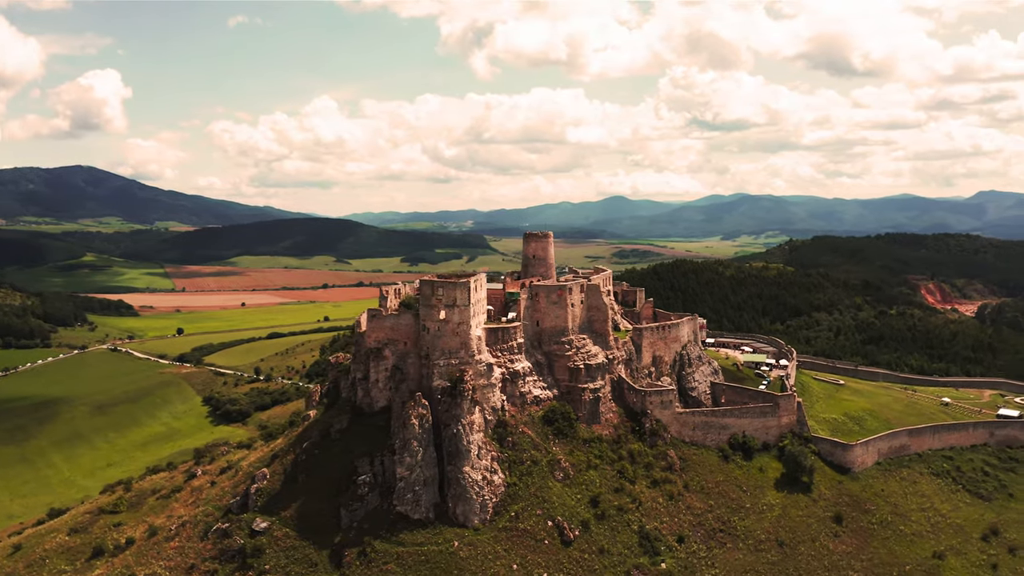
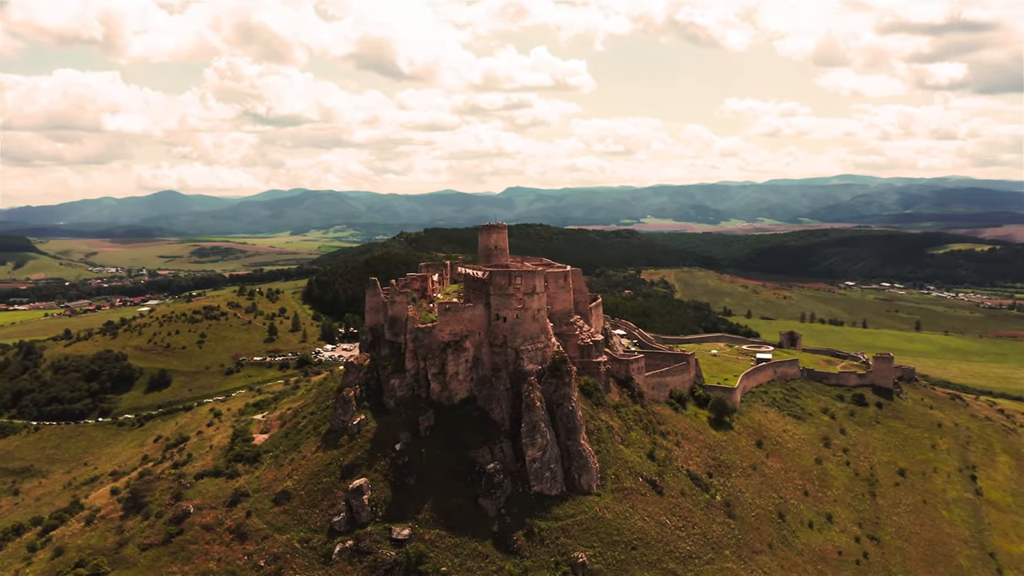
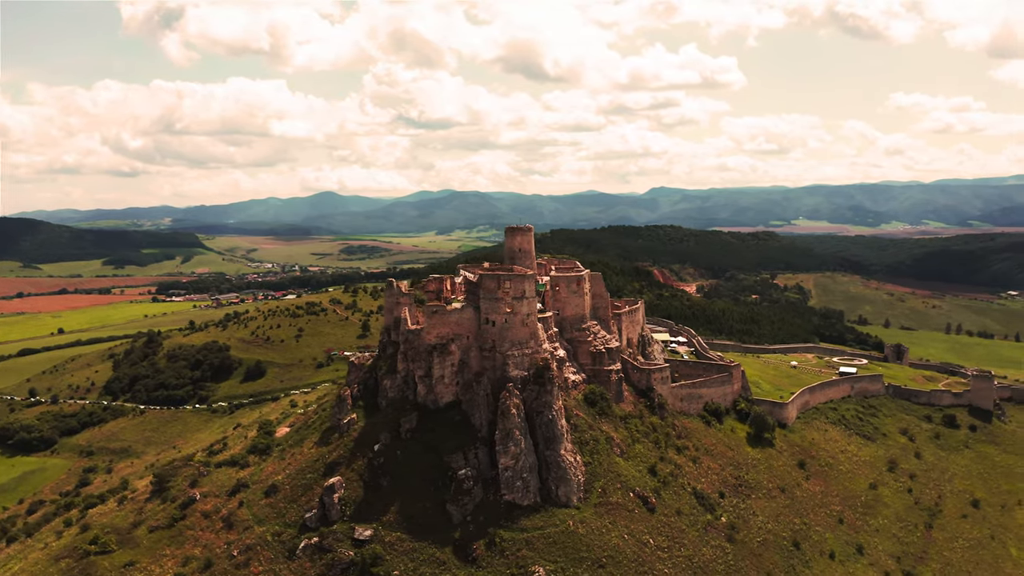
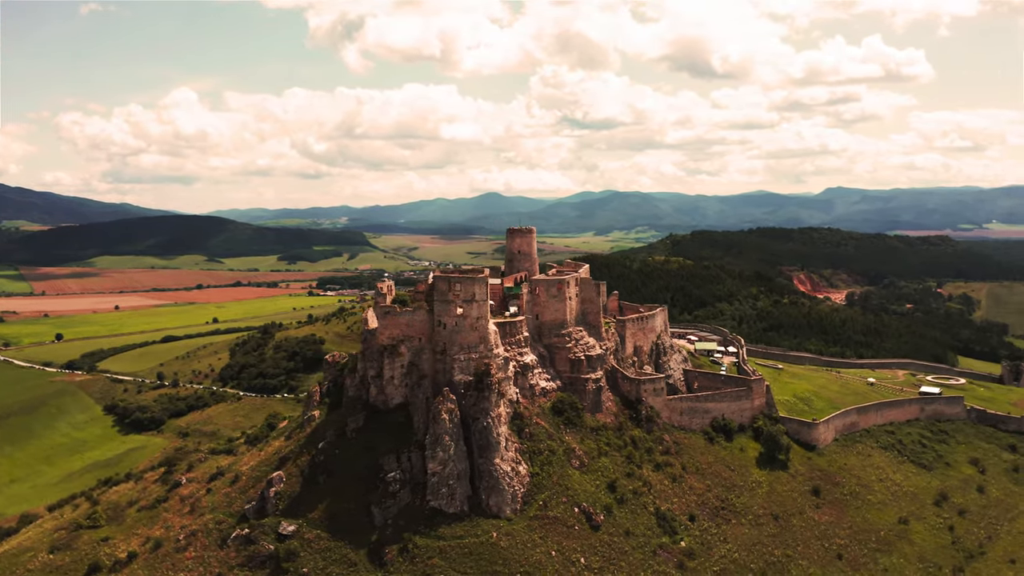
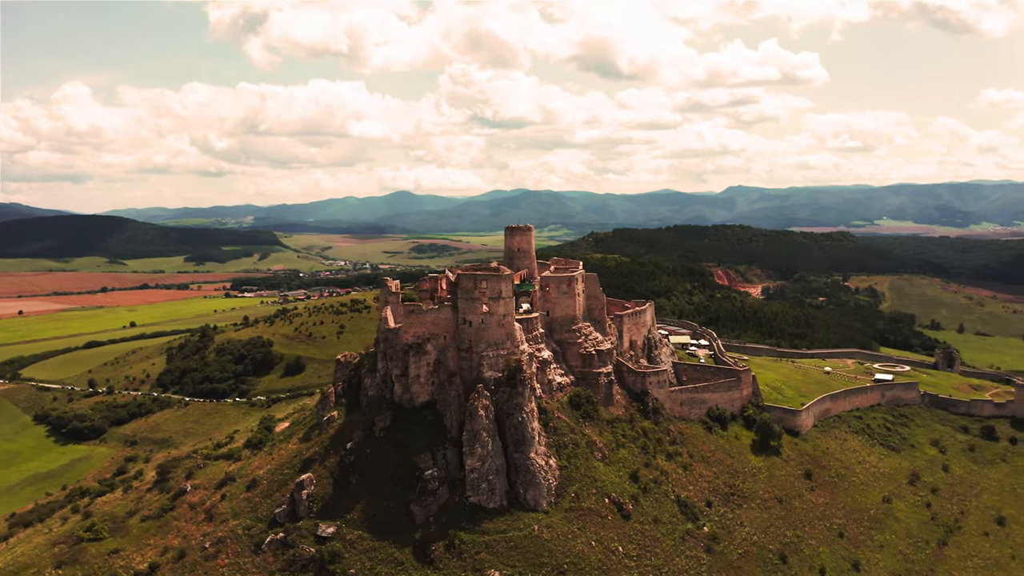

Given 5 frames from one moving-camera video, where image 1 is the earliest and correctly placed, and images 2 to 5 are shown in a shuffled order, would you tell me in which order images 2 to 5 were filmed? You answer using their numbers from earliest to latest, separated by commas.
4, 5, 3, 2
